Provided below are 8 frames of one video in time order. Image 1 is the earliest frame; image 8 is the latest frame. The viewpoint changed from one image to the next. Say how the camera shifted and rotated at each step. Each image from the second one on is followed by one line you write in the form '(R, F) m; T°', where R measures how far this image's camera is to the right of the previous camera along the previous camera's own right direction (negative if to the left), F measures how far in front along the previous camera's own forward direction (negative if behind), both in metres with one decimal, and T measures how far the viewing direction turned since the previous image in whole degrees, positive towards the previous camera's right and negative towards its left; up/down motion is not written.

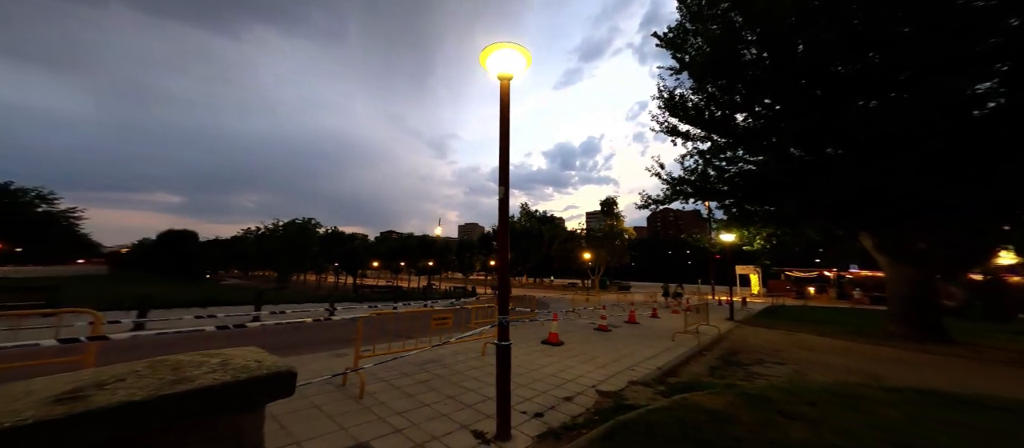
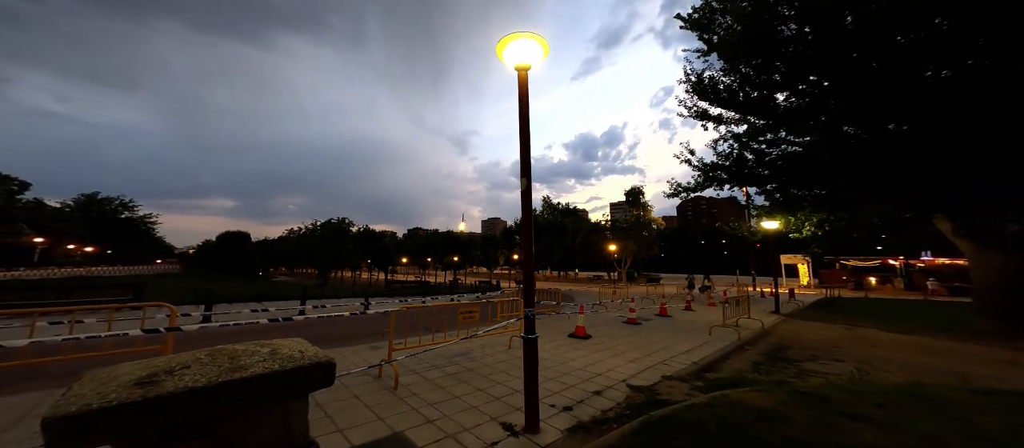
(0.0, 0.0) m; -4°
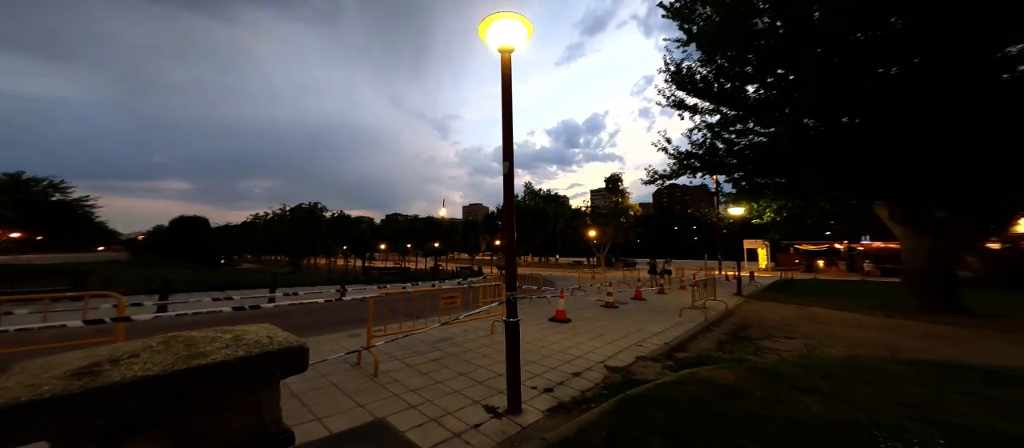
(0.0, 0.0) m; +3°
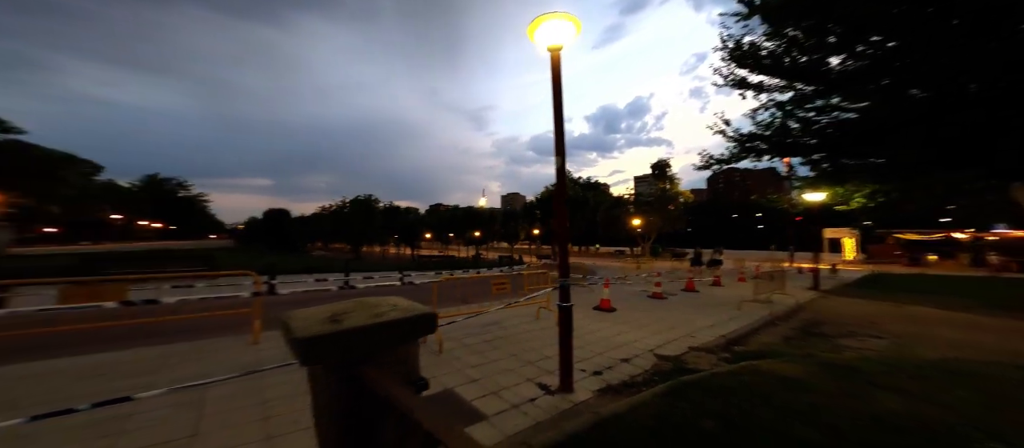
(-0.1, -0.2) m; -6°
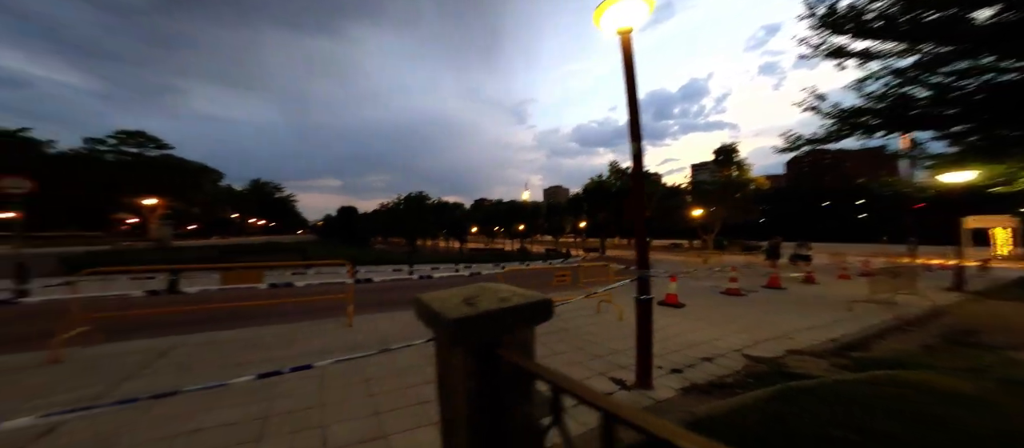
(-0.3, 0.0) m; -7°
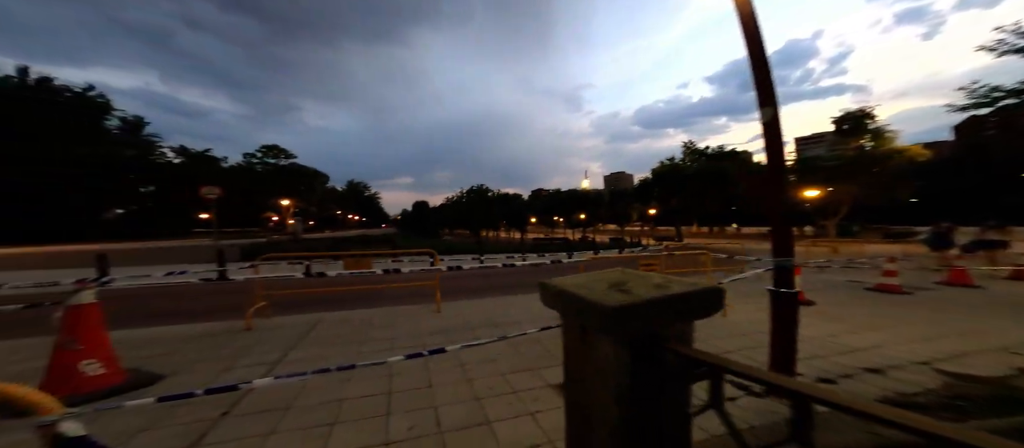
(-0.4, +0.2) m; -11°
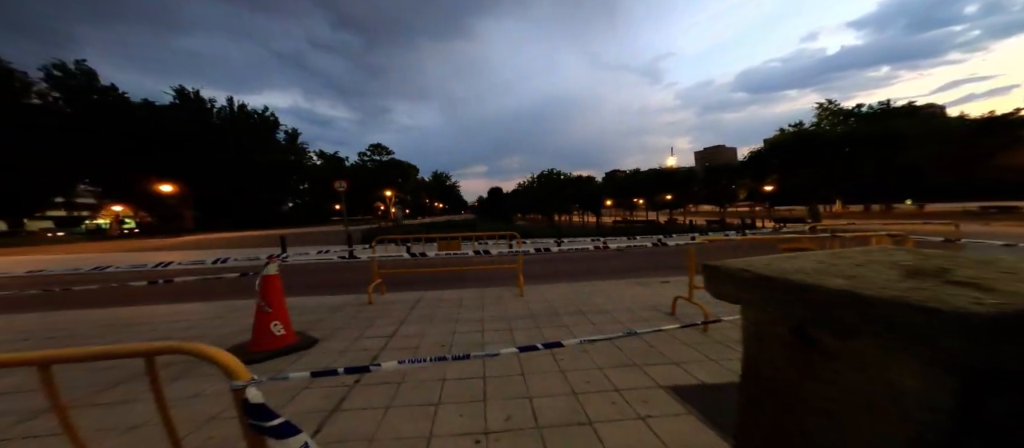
(-0.3, +0.5) m; -16°
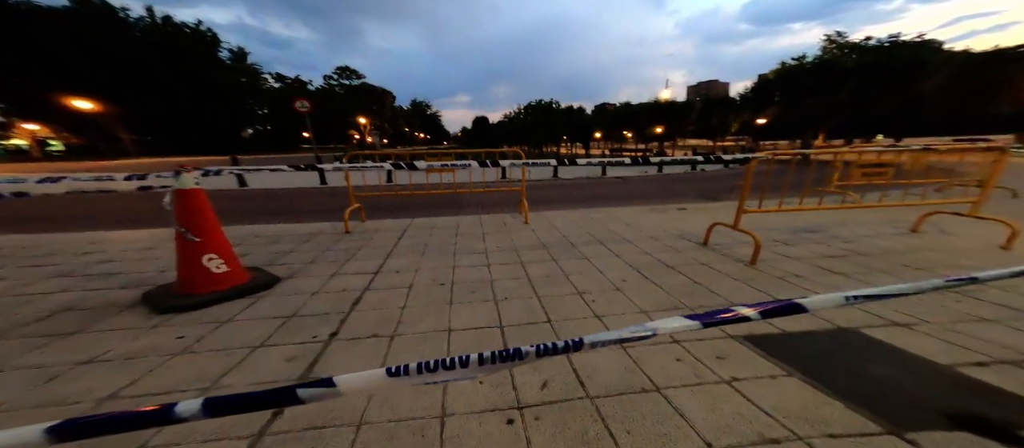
(-0.5, +1.5) m; +3°
